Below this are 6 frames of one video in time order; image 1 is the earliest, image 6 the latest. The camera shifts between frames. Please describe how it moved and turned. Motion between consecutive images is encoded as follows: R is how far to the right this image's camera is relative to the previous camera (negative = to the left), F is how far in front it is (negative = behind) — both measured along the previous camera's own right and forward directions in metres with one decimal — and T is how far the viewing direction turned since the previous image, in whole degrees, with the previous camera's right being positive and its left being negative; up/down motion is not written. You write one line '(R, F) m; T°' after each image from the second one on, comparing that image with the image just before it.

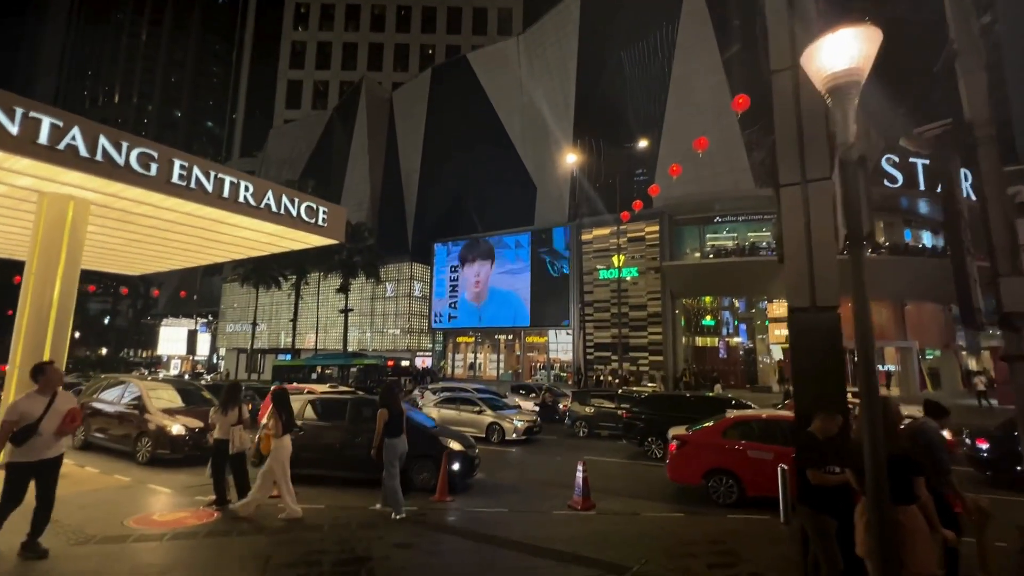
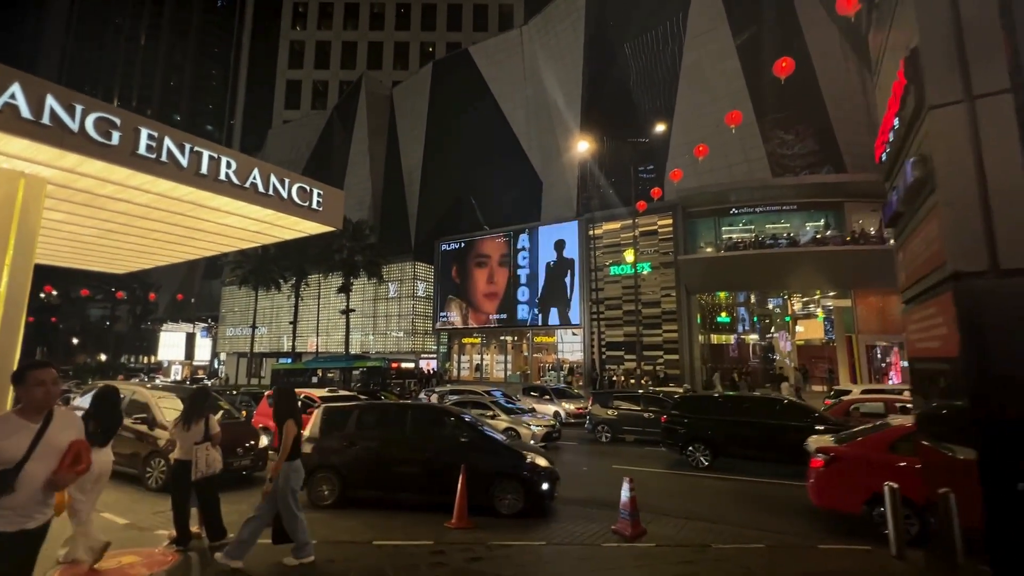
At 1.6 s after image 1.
(-0.3, +1.2) m; 0°
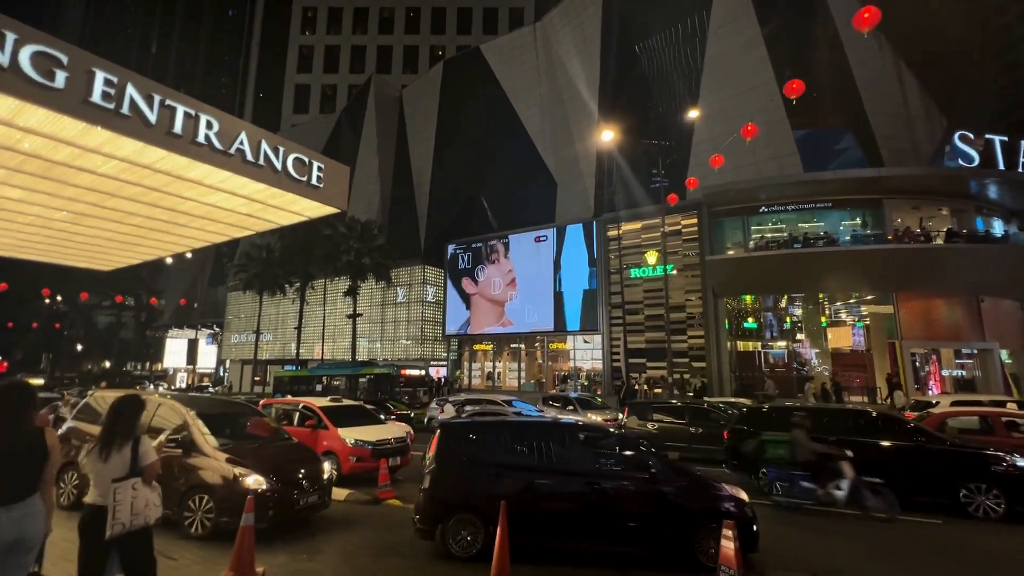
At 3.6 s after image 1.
(-0.4, +1.5) m; -1°
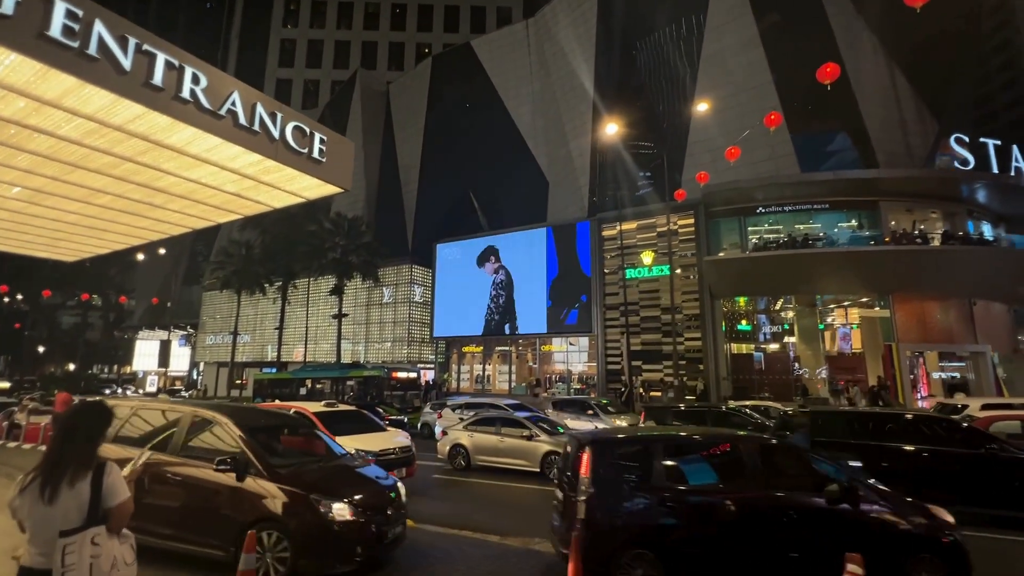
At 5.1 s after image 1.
(-0.6, +0.9) m; +2°
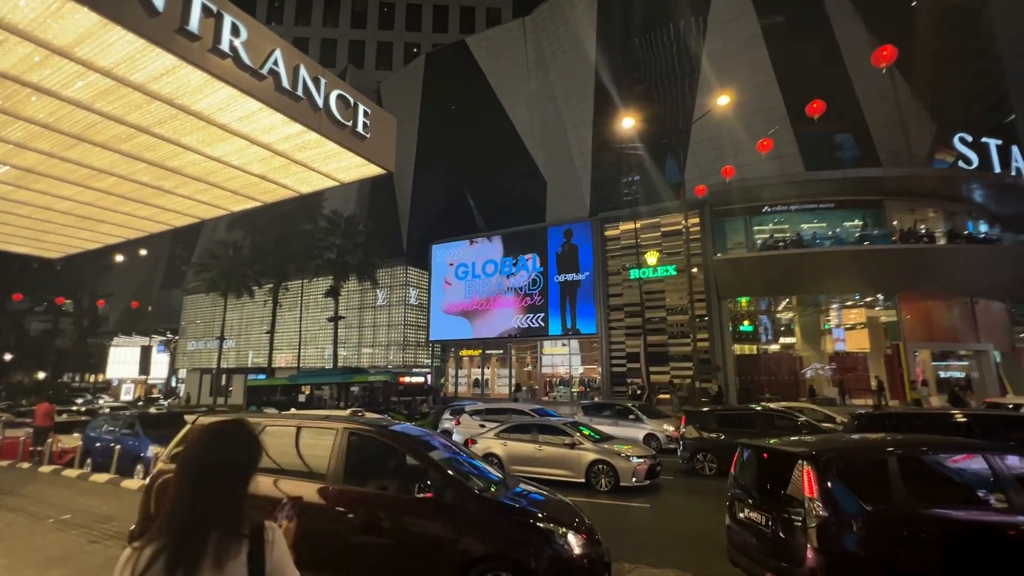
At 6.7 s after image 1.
(-1.0, +0.8) m; +2°
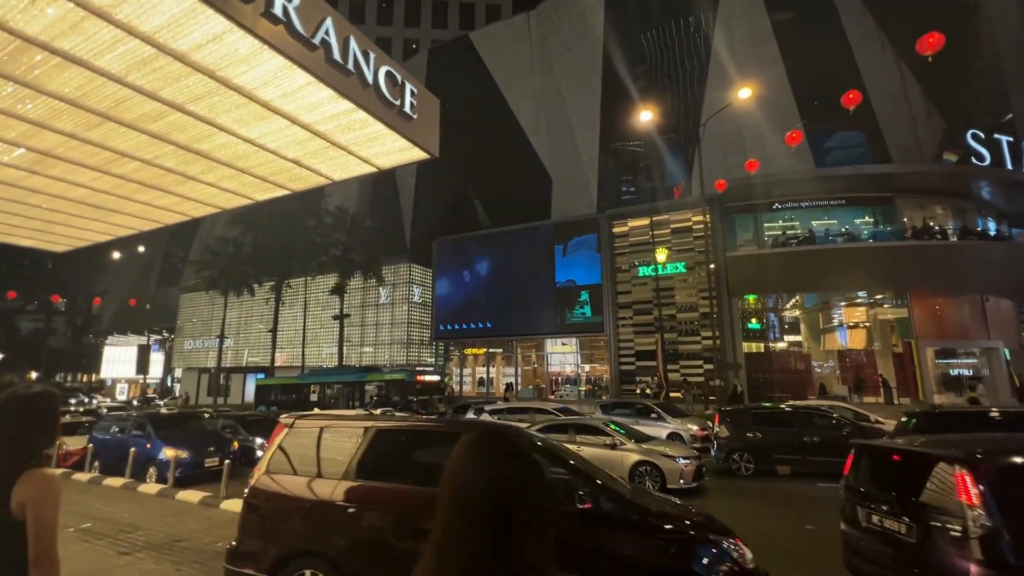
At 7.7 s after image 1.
(-0.7, +0.4) m; +1°
